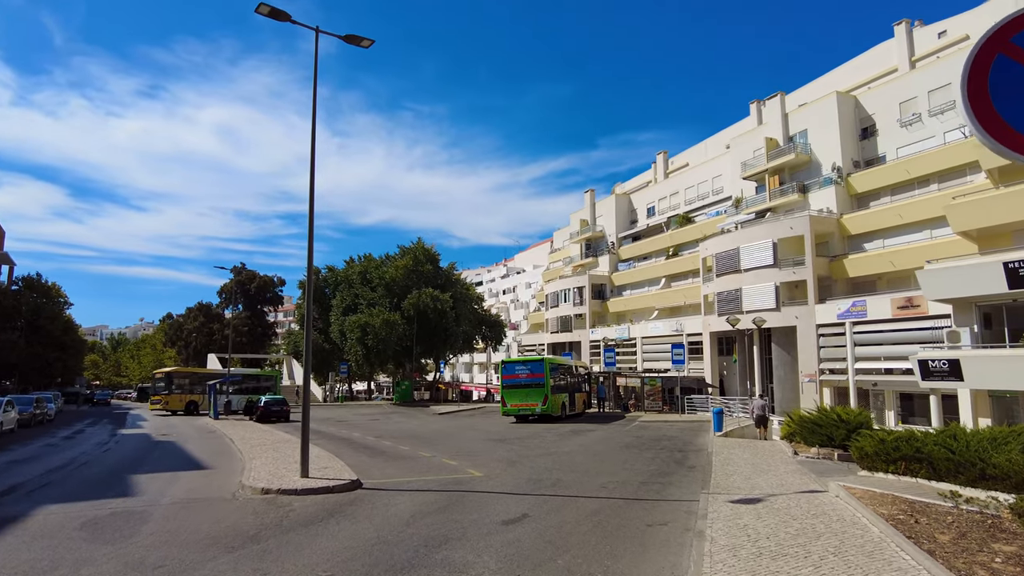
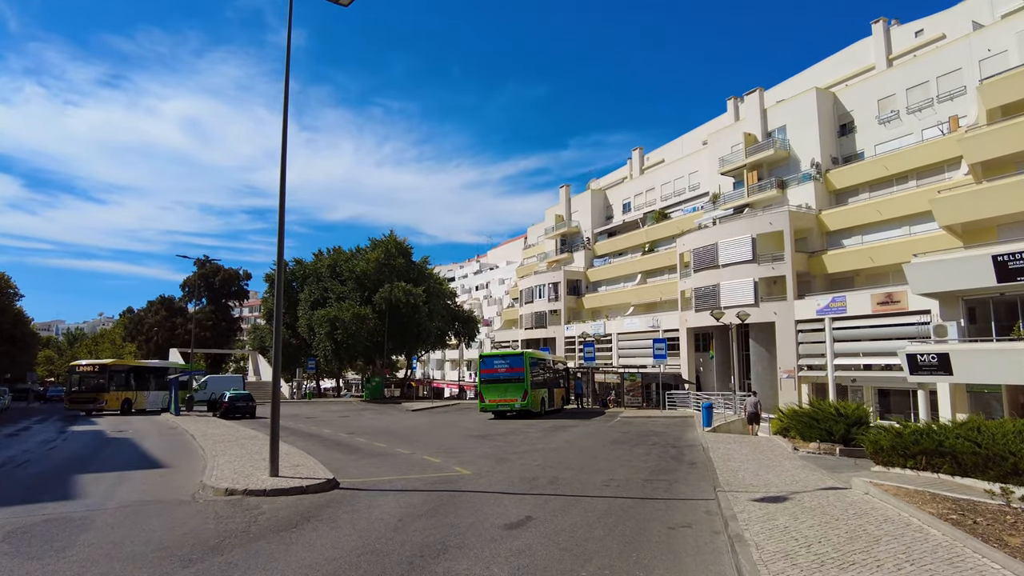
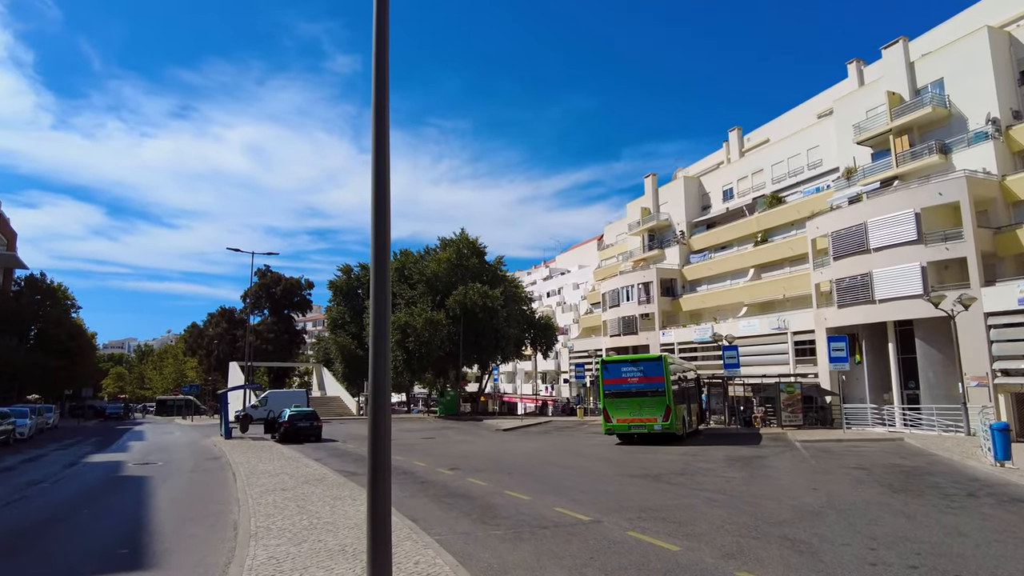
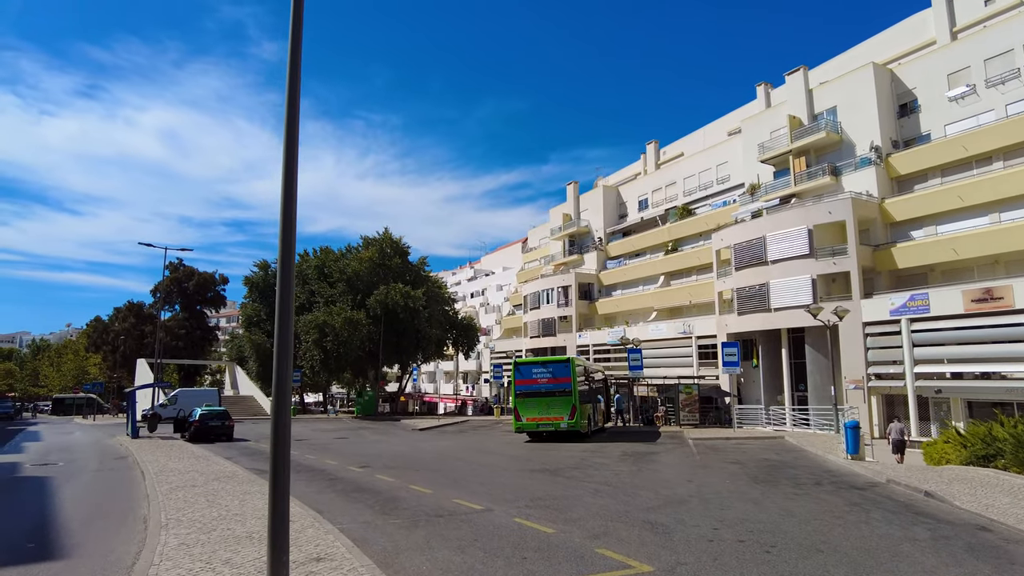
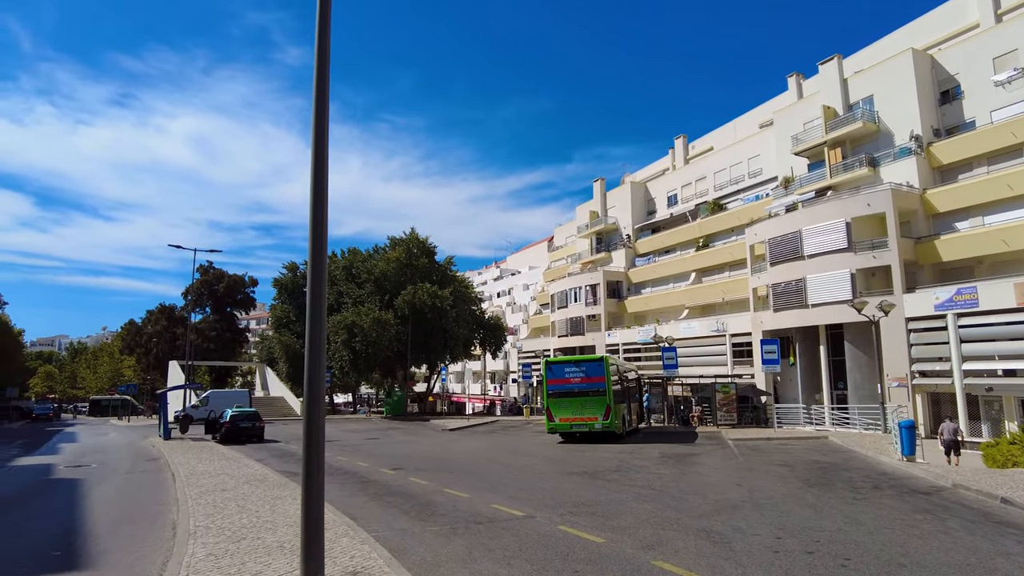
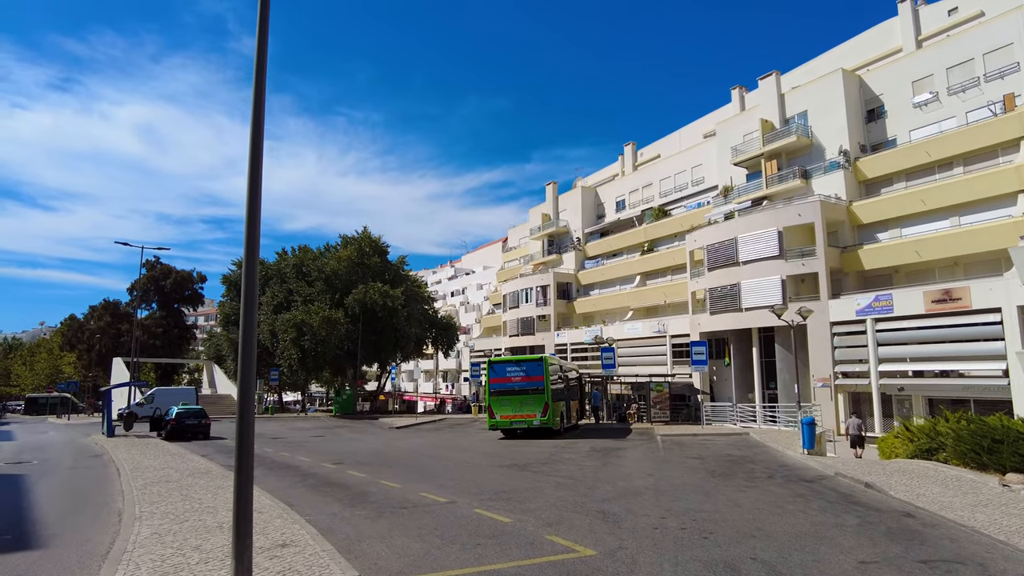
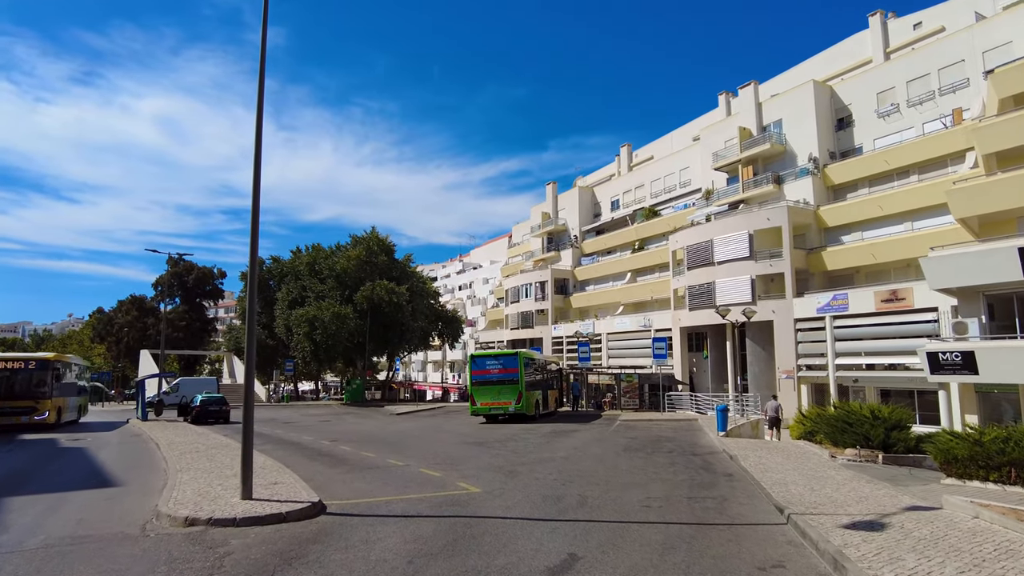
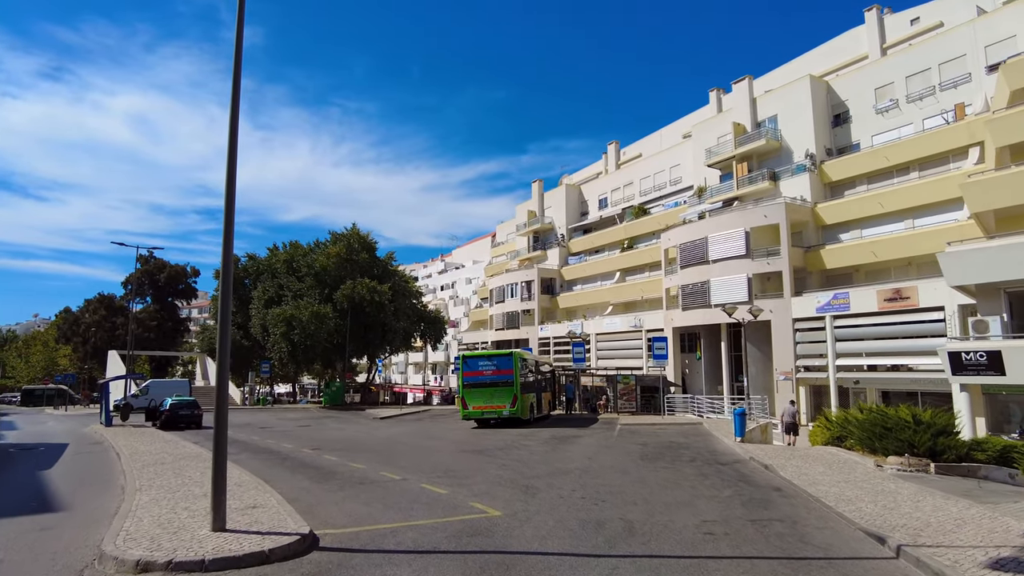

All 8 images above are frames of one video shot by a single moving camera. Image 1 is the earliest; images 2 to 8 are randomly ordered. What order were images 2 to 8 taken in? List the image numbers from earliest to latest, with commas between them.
2, 7, 8, 6, 4, 5, 3
